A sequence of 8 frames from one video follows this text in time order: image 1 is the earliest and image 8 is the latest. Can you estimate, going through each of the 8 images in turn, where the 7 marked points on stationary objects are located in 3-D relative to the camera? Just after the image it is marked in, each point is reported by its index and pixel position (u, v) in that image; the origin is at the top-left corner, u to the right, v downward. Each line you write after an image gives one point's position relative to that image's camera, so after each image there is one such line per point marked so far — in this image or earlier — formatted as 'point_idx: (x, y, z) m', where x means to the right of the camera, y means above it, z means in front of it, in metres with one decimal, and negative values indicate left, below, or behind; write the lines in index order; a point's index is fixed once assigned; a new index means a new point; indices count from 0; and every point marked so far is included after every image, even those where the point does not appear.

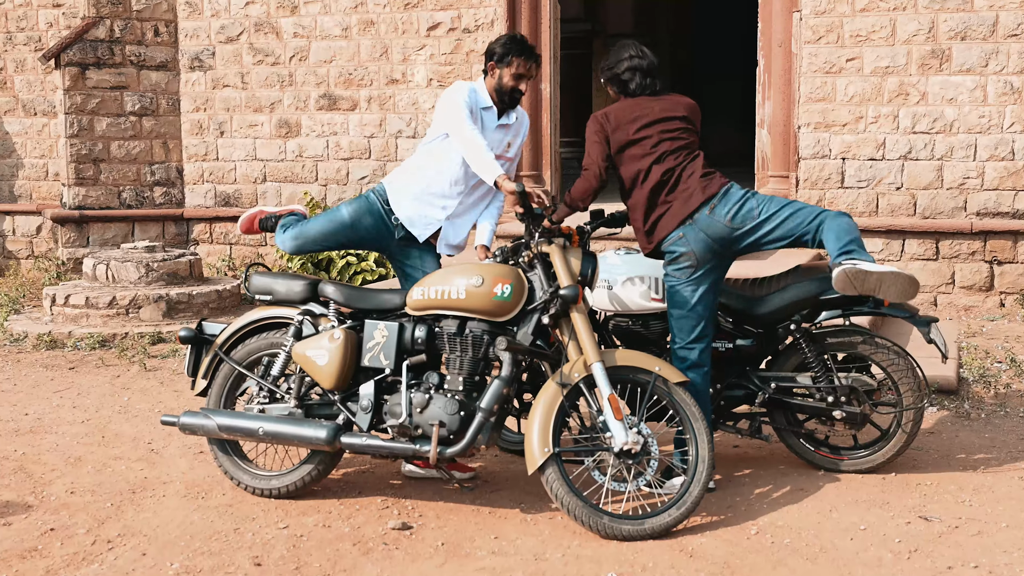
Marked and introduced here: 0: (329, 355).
0: (-0.6, -0.2, +4.1) m
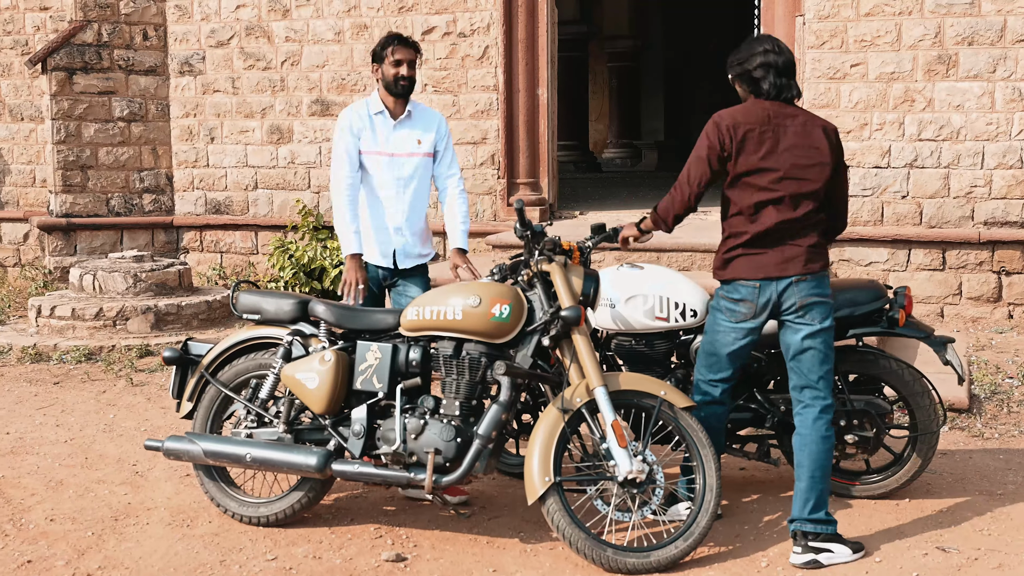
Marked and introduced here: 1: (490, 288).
0: (-0.6, -0.3, +3.9) m
1: (-0.1, 0.0, +3.8) m
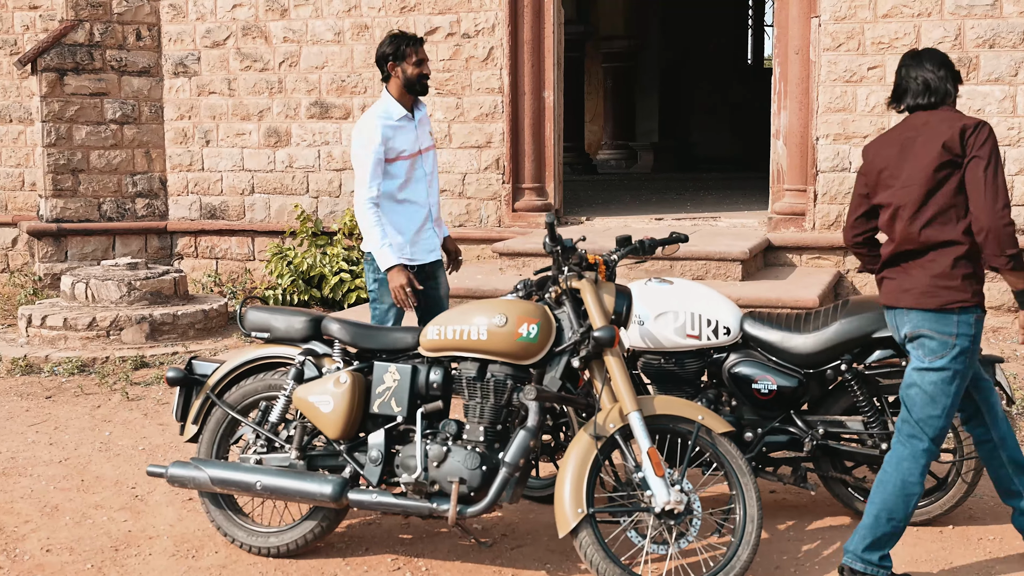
0: (-0.5, -0.3, +3.7) m
1: (0.0, -0.1, +3.6) m
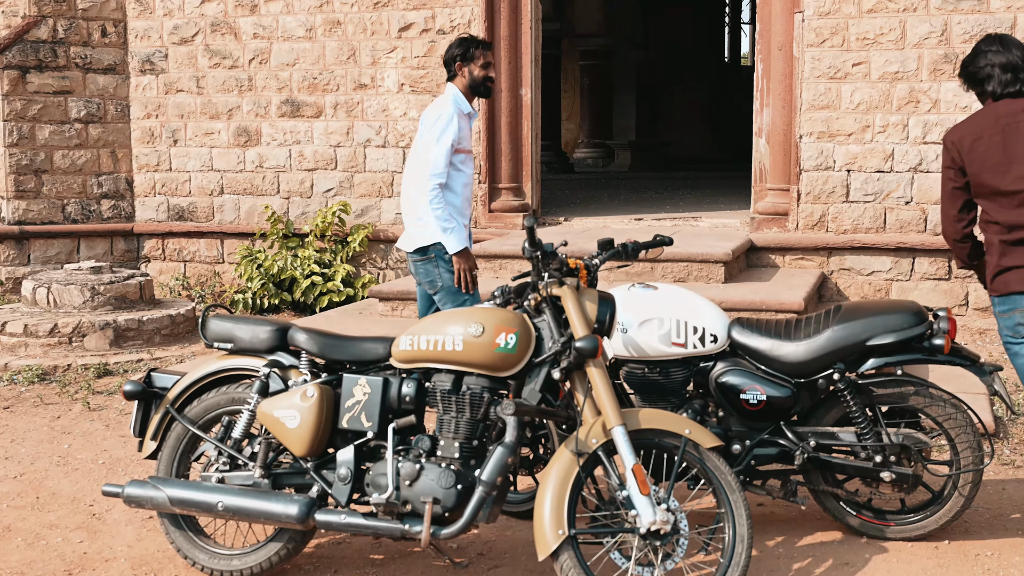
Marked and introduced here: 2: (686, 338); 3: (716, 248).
0: (-0.6, -0.4, +3.5) m
1: (-0.1, -0.1, +3.4) m
2: (+0.5, -0.2, +3.8) m
3: (+1.1, +0.2, +6.6) m
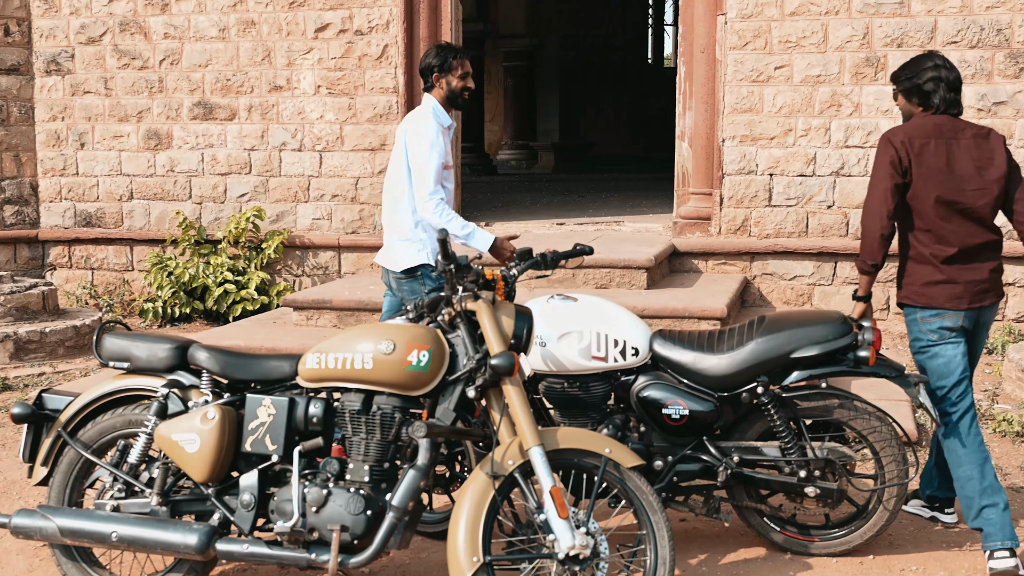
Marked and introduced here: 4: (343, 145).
0: (-0.8, -0.4, +3.3) m
1: (-0.3, -0.1, +3.3) m
2: (+0.3, -0.2, +3.7) m
3: (+0.7, +0.2, +6.5) m
4: (-1.0, +0.9, +7.6) m
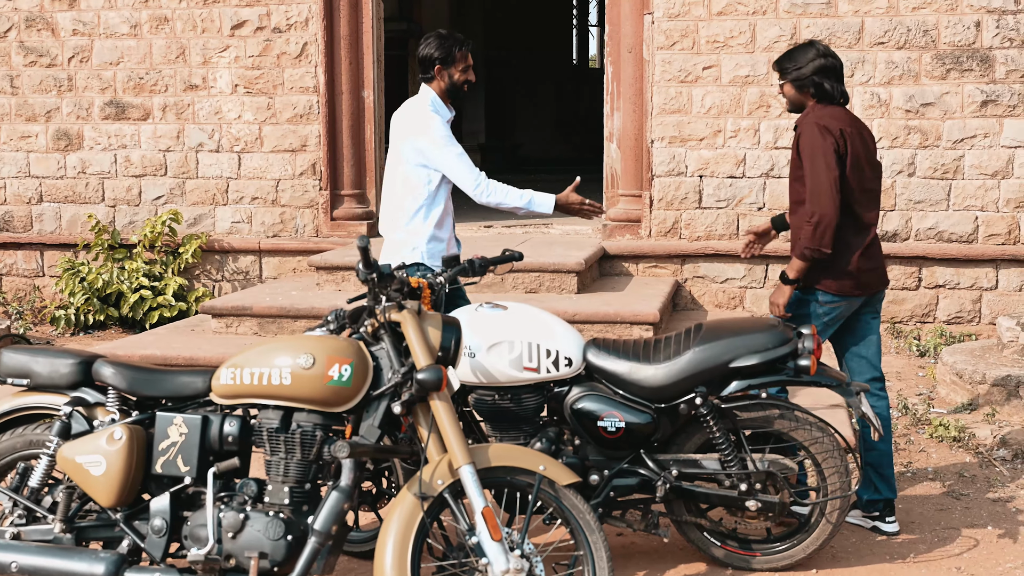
0: (-1.0, -0.4, +3.1) m
1: (-0.4, -0.1, +3.1) m
2: (+0.1, -0.2, +3.5) m
3: (+0.3, +0.2, +6.4) m
4: (-1.5, +0.8, +7.4) m
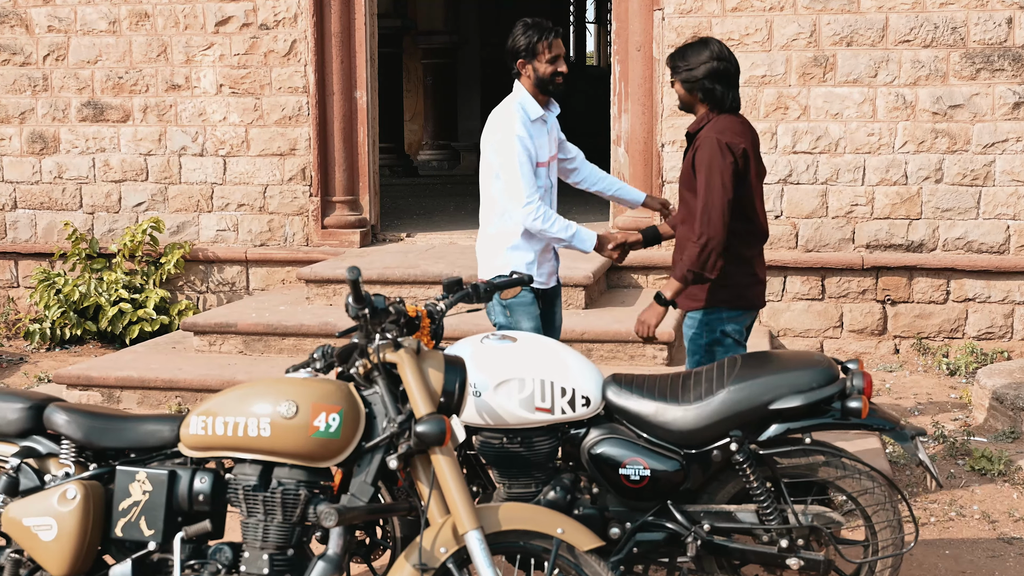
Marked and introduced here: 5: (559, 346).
0: (-1.0, -0.5, +2.7) m
1: (-0.4, -0.2, +2.7) m
2: (+0.1, -0.3, +3.1) m
3: (+0.3, +0.1, +6.0) m
4: (-1.4, +0.8, +7.0) m
5: (+0.1, -0.2, +3.2) m
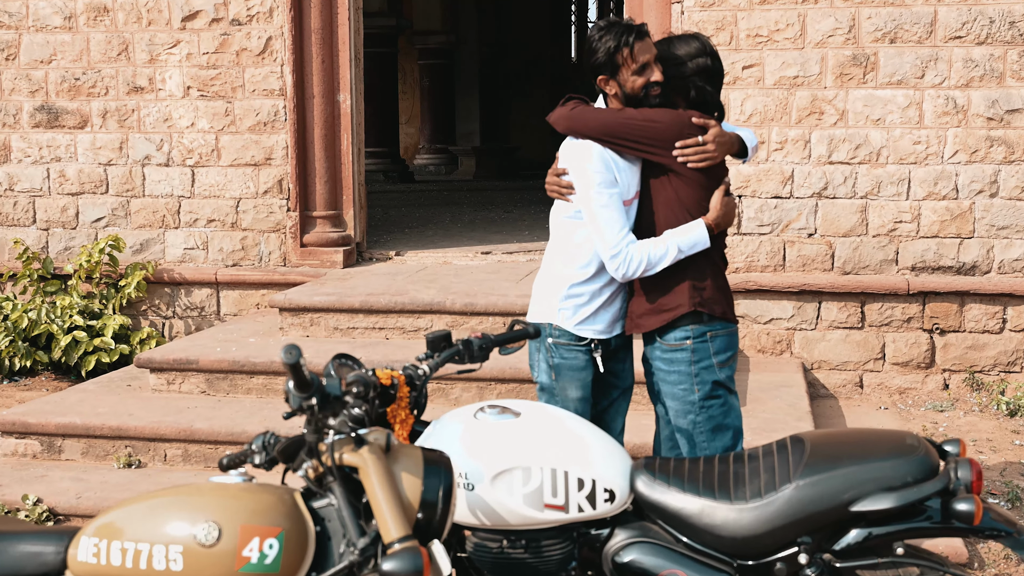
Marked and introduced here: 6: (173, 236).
0: (-1.0, -0.6, +2.0) m
1: (-0.4, -0.3, +1.9) m
2: (+0.1, -0.4, +2.4) m
3: (+0.3, 0.0, +5.3) m
4: (-1.4, +0.6, +6.3) m
5: (+0.1, -0.3, +2.5) m
6: (-1.7, +0.3, +6.4) m
